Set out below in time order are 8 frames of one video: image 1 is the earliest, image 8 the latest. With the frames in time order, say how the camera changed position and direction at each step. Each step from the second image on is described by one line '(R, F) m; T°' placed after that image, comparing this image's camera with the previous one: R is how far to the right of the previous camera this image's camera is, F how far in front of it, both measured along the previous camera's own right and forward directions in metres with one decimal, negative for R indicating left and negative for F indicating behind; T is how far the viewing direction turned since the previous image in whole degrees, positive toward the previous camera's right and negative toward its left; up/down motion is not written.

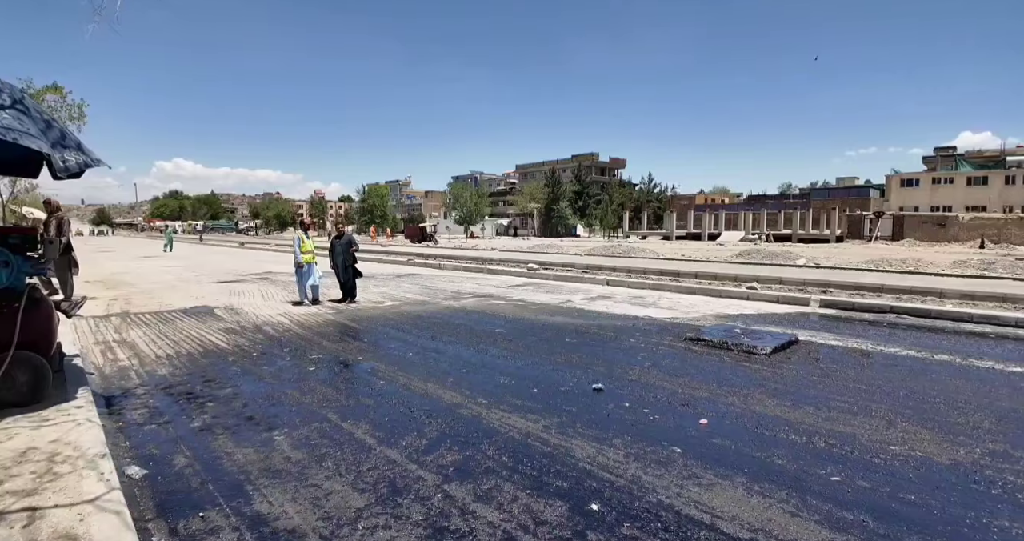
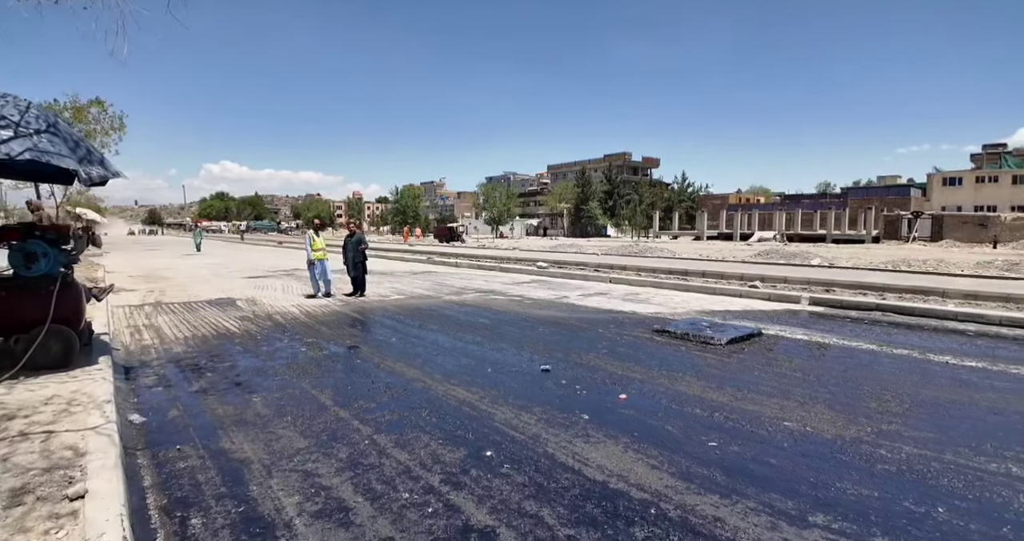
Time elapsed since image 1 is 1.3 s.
(+0.9, -0.7) m; -4°
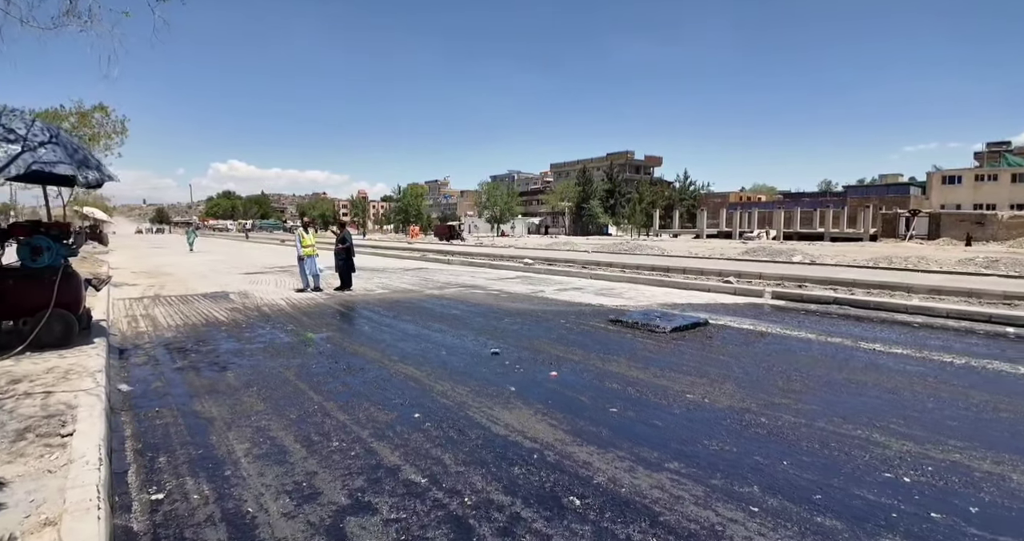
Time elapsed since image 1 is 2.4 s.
(+0.7, -0.7) m; -1°
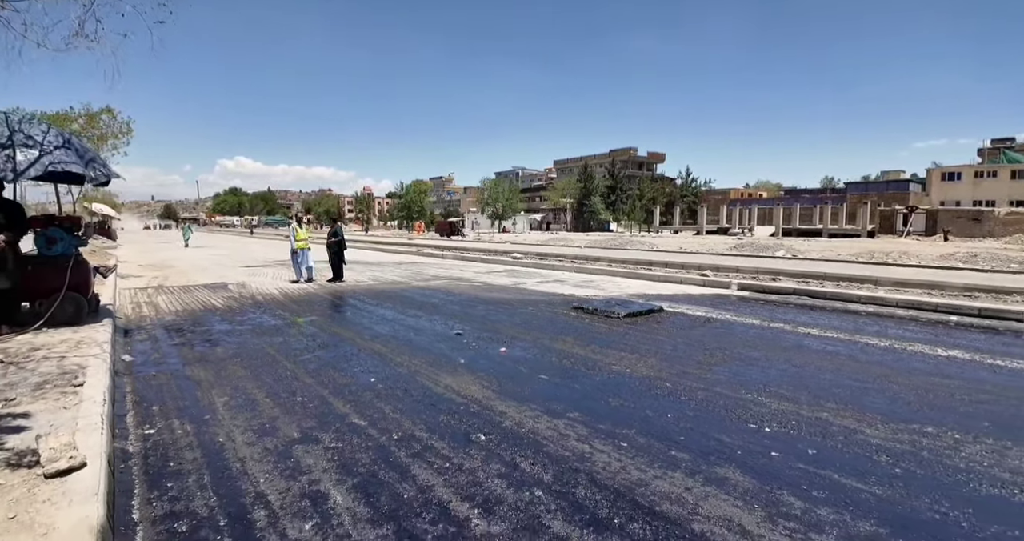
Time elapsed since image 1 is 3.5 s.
(+0.7, -0.8) m; -1°
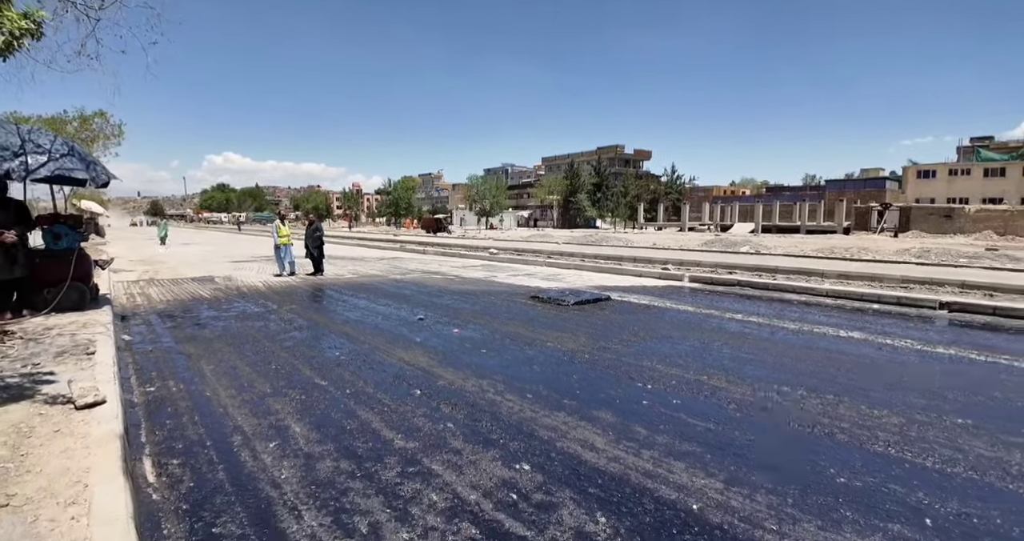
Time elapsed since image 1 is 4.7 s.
(+0.6, -1.1) m; +1°
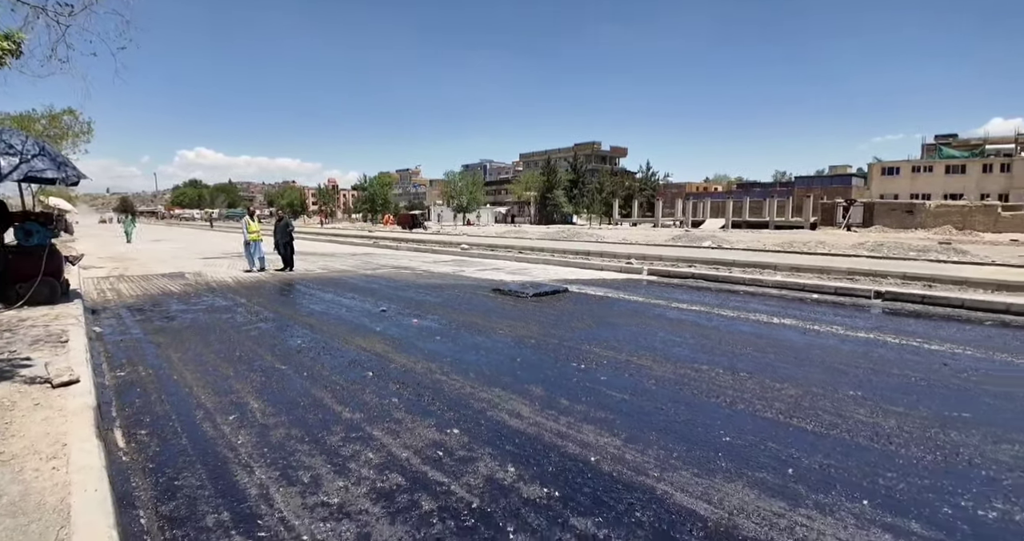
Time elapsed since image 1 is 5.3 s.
(+0.4, -0.6) m; +2°
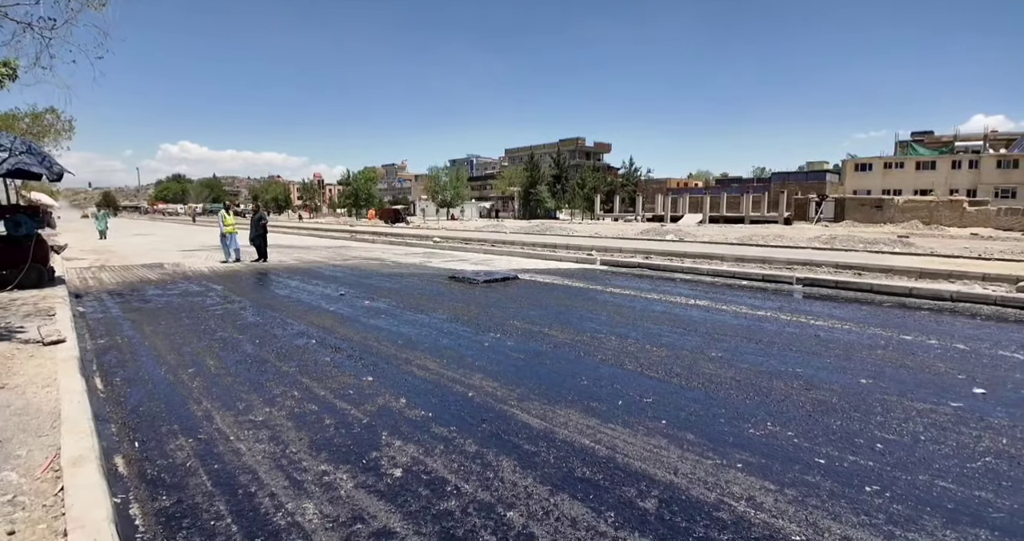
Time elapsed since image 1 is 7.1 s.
(+0.9, -1.1) m; +1°
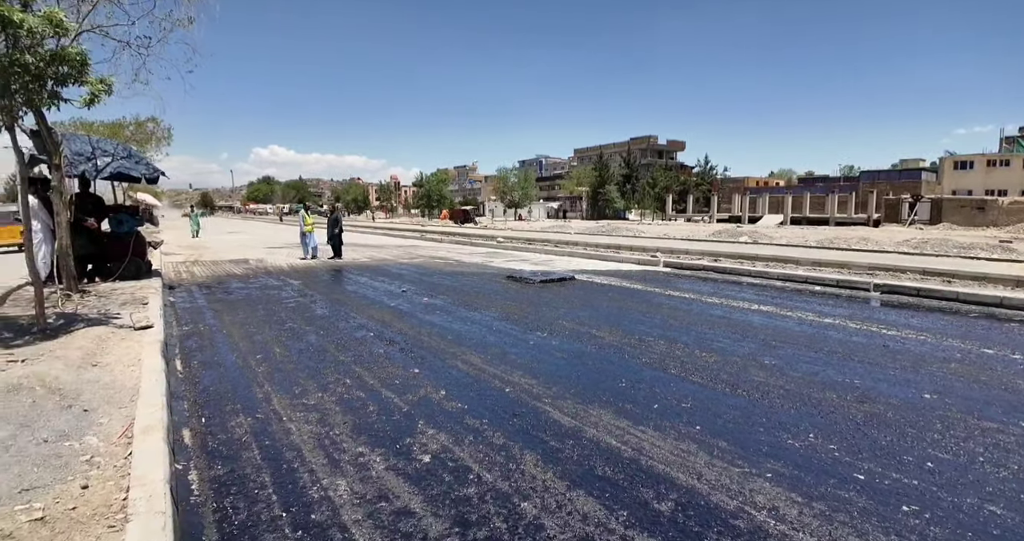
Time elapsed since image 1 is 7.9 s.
(+0.3, -0.1) m; -7°
